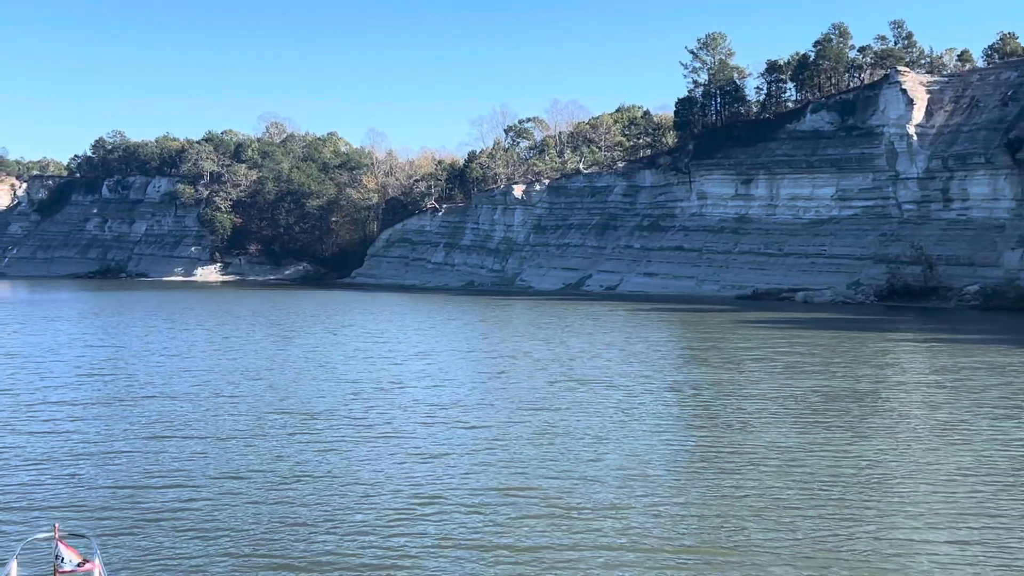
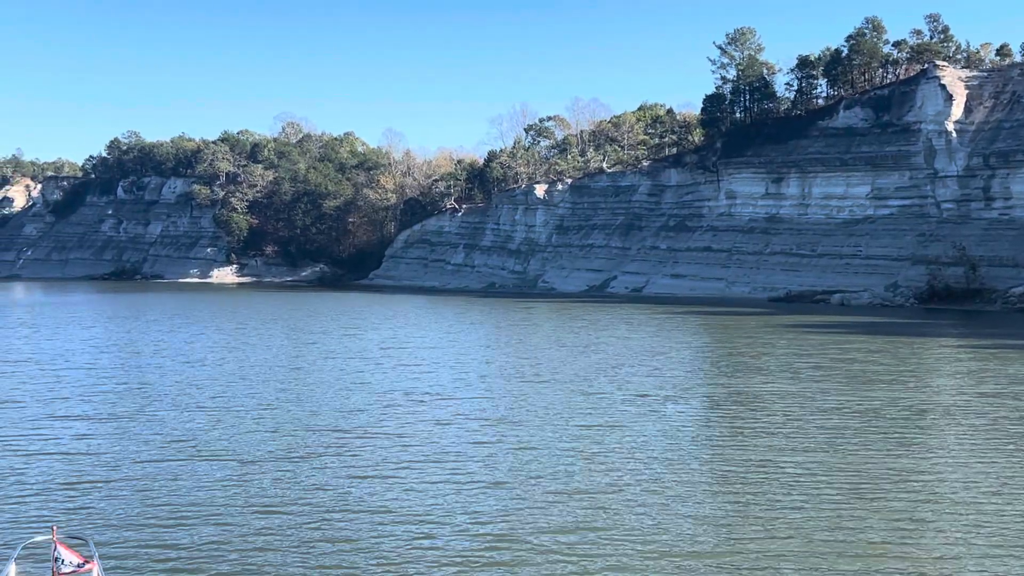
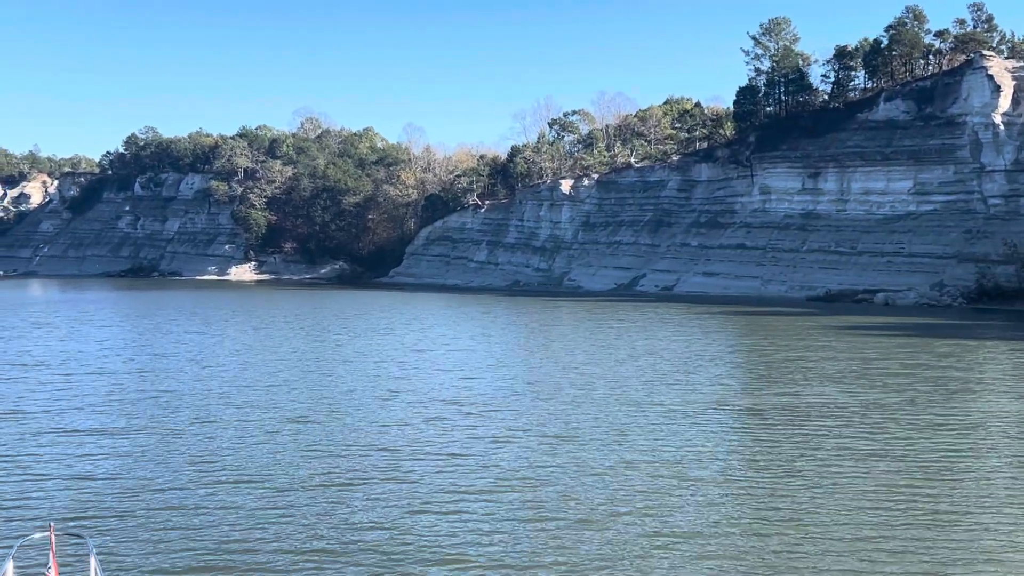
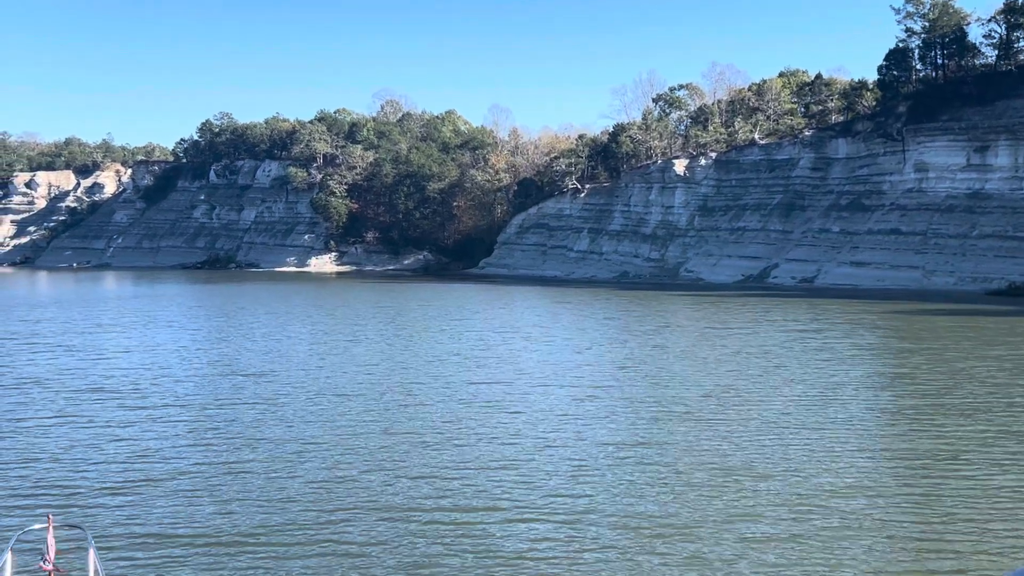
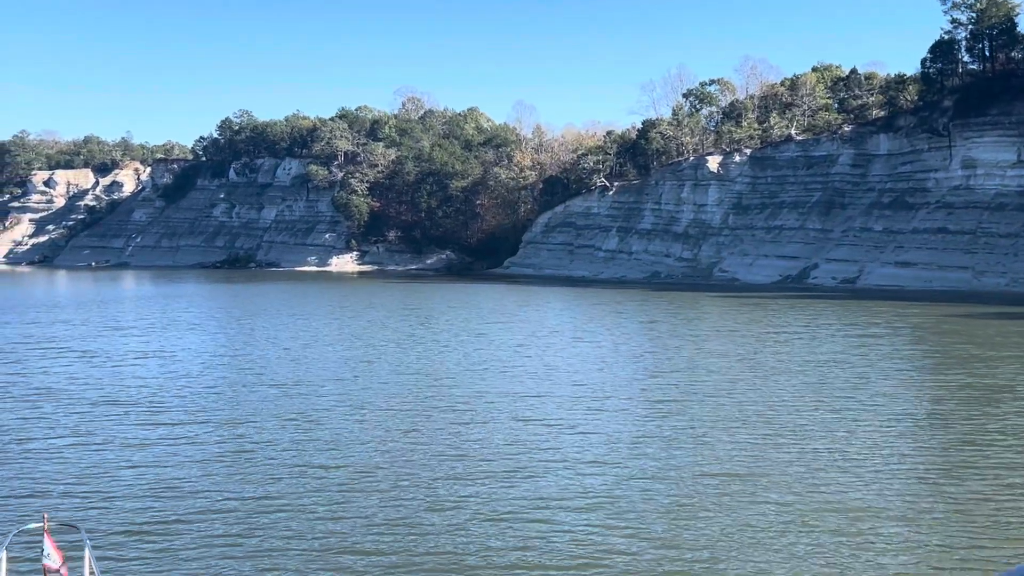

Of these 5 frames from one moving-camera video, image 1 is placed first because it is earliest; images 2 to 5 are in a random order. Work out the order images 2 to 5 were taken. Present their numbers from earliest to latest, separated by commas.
2, 3, 4, 5
